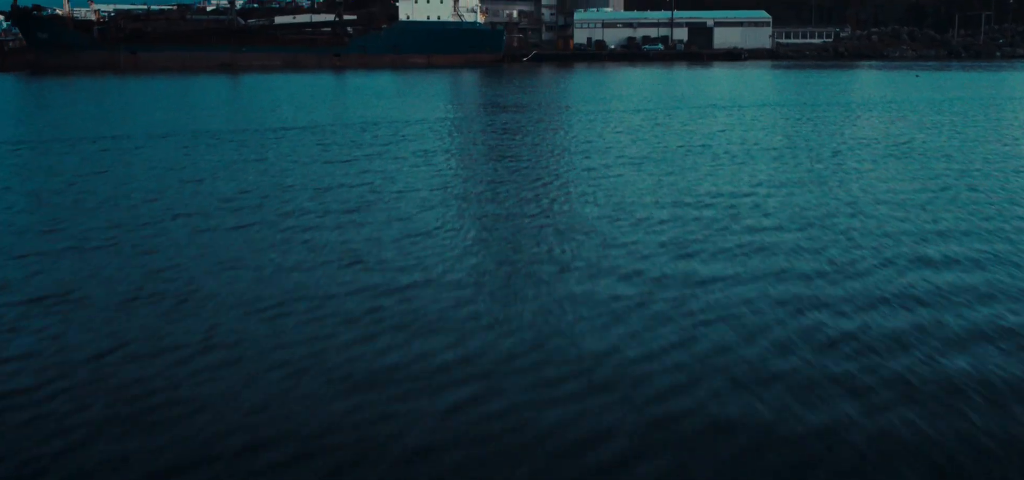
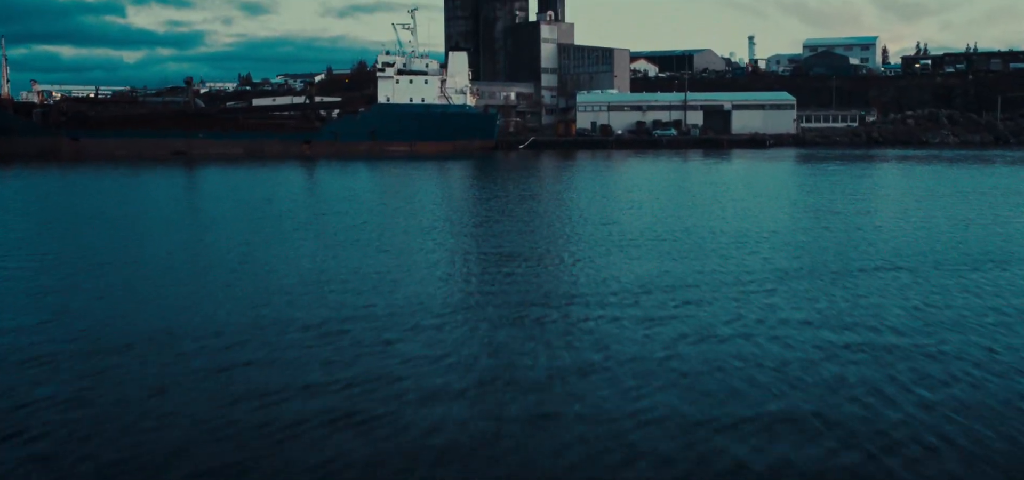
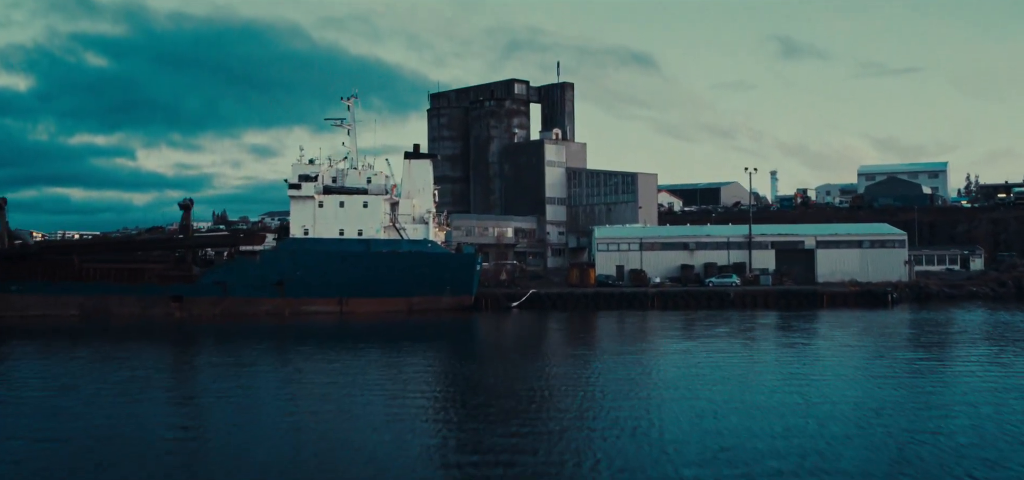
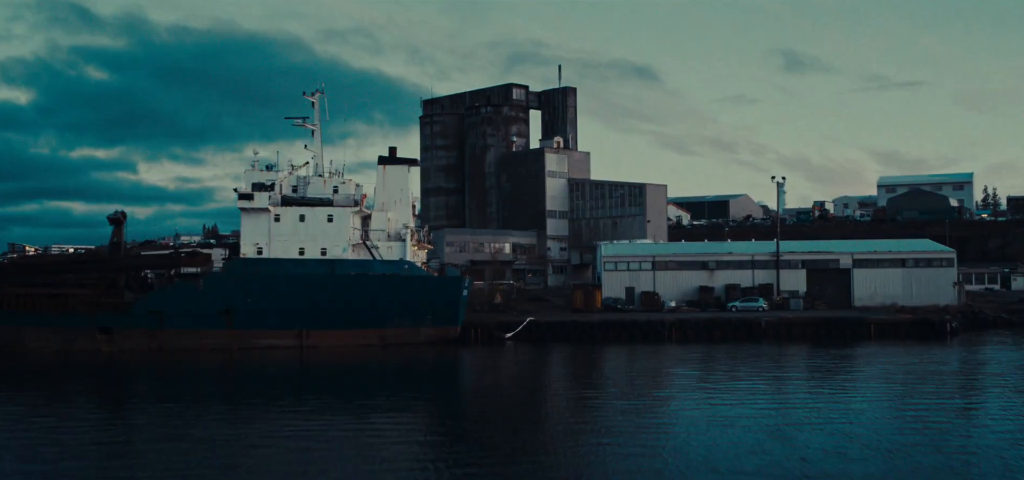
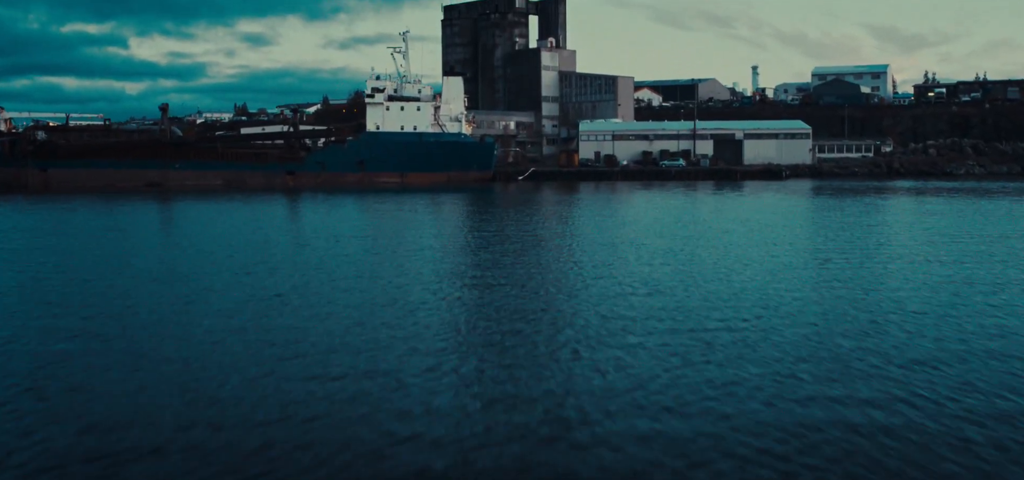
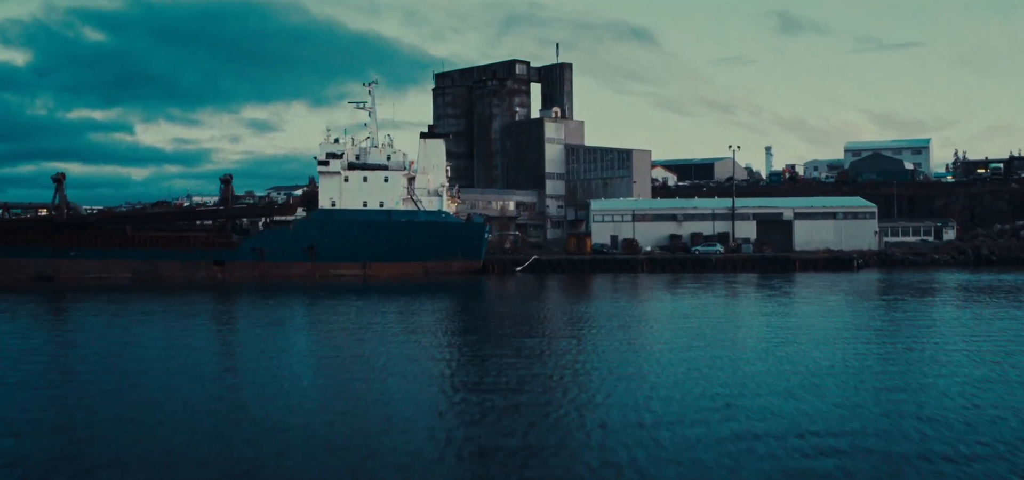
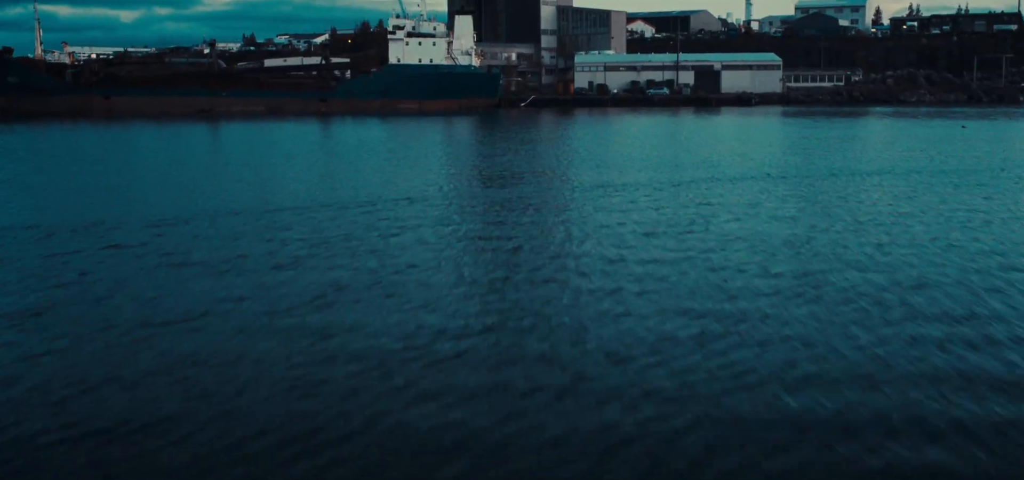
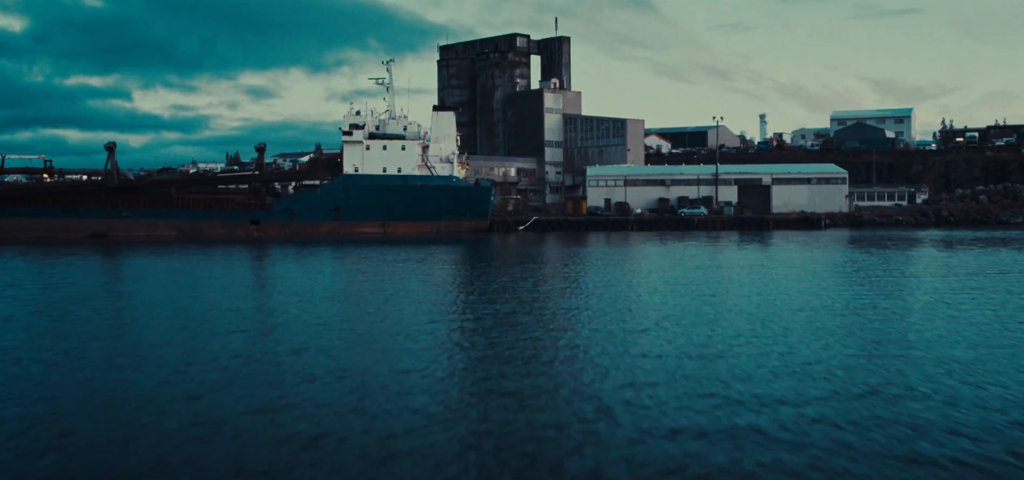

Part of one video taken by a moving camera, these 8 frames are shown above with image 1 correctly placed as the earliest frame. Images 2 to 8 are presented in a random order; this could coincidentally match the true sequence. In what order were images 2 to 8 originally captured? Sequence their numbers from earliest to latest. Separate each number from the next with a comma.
7, 2, 5, 8, 6, 3, 4
